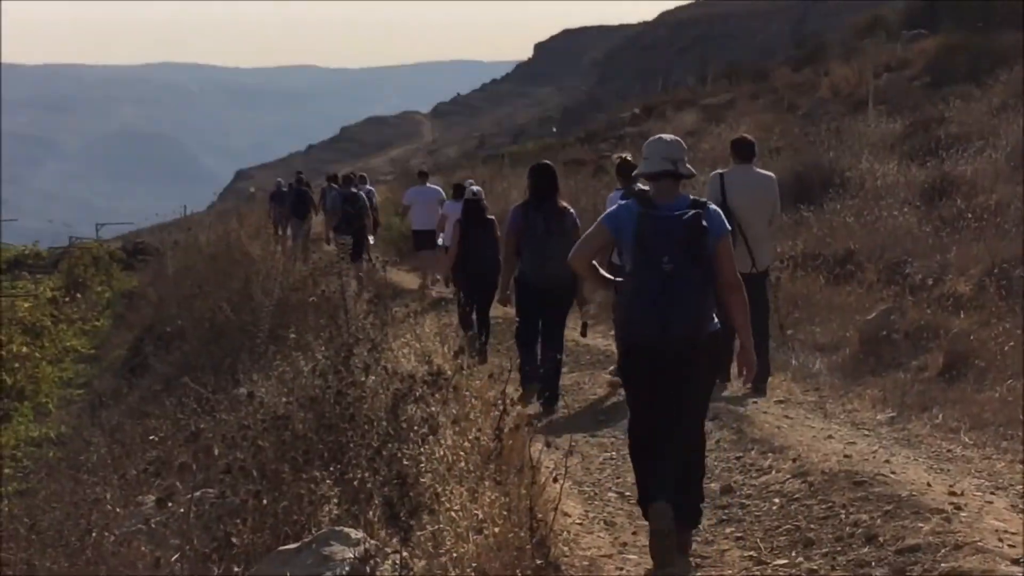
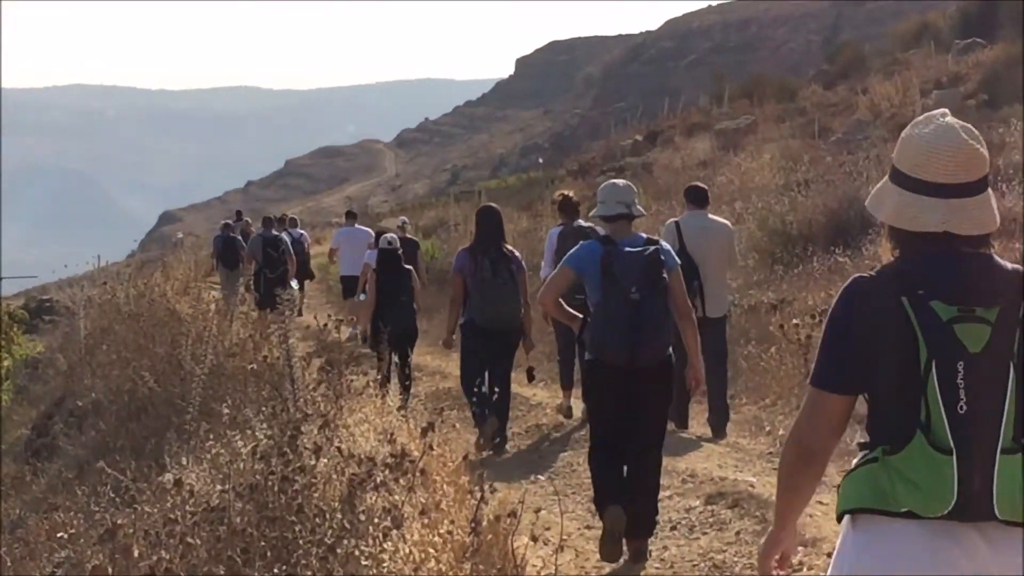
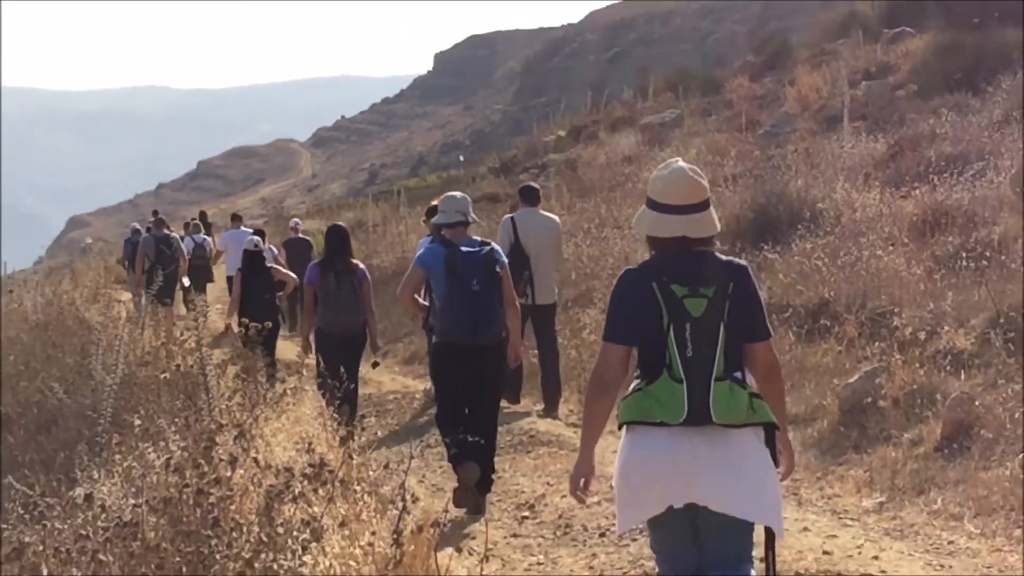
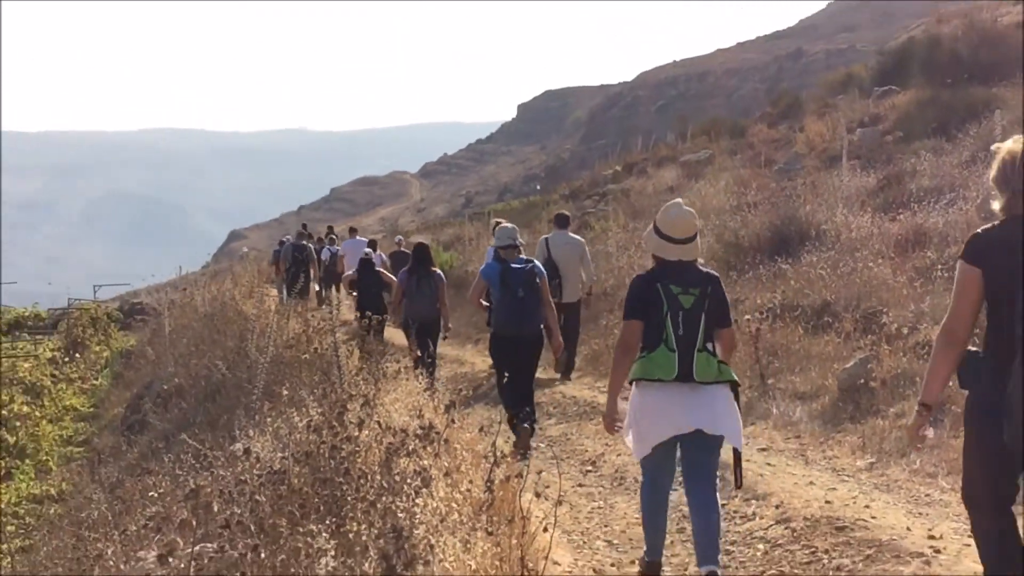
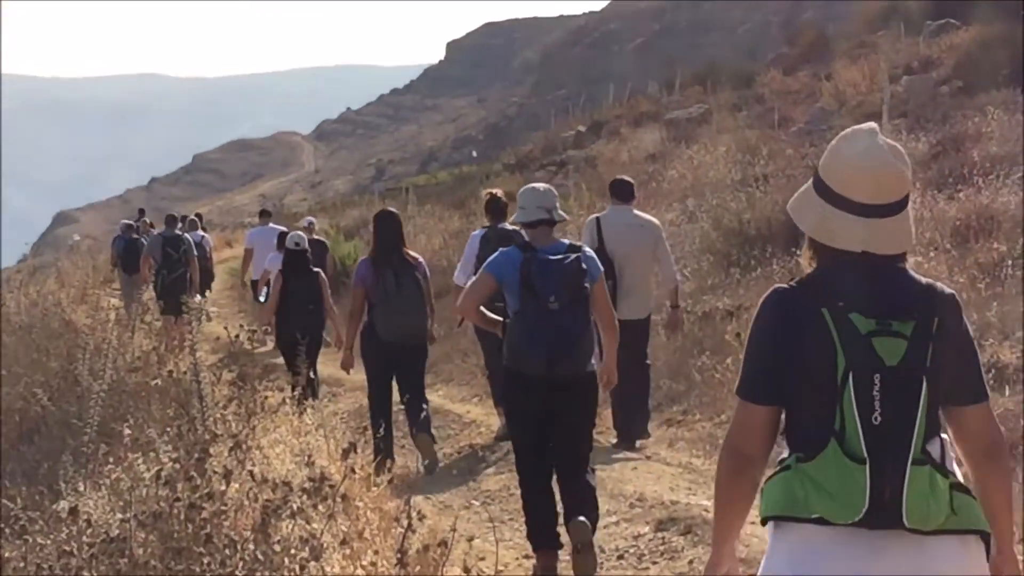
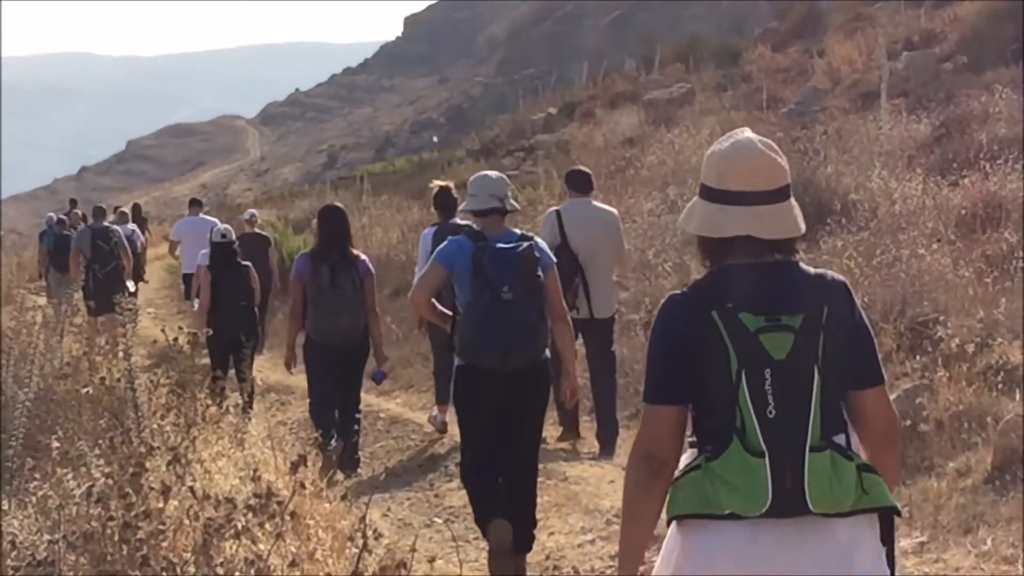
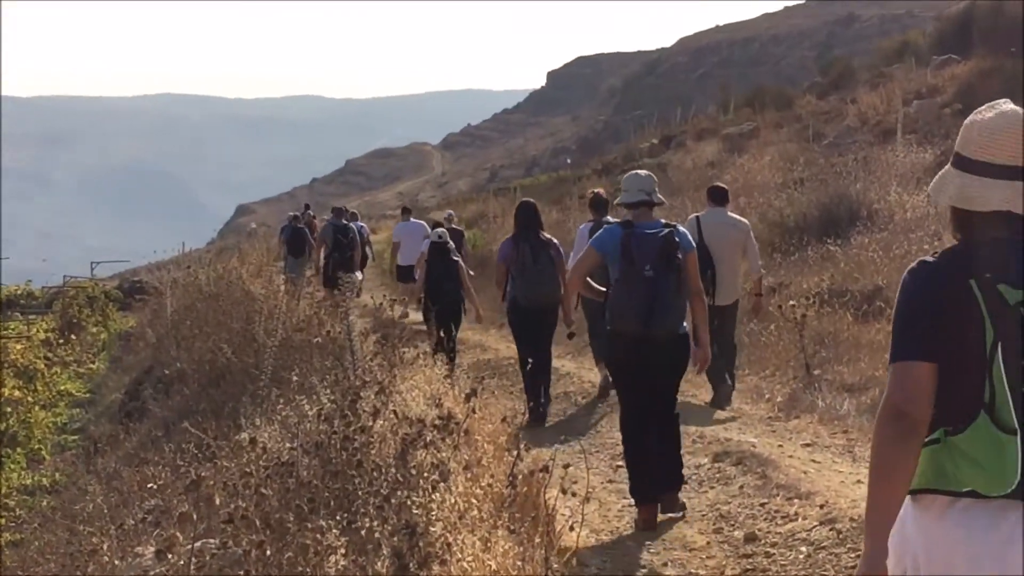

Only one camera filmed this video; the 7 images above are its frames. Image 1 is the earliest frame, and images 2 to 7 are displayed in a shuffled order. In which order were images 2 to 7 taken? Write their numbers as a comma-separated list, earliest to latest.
7, 2, 5, 6, 3, 4
